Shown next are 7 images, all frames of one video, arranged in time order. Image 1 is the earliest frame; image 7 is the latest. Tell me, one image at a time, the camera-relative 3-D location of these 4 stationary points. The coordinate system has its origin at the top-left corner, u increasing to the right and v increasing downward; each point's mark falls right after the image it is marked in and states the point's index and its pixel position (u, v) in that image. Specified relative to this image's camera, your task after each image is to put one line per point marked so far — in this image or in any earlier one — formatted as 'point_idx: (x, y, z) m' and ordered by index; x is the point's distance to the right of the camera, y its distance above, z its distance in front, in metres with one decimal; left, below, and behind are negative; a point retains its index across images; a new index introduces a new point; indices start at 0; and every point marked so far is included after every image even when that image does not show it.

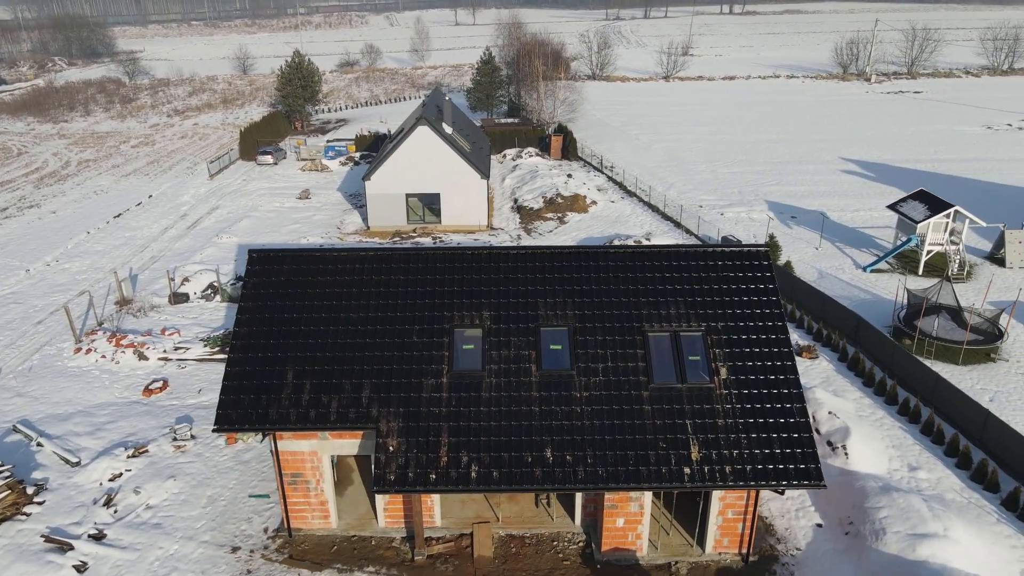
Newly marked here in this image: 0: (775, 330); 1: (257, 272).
0: (+4.7, -0.8, +13.0) m
1: (-4.8, +0.3, +13.7) m
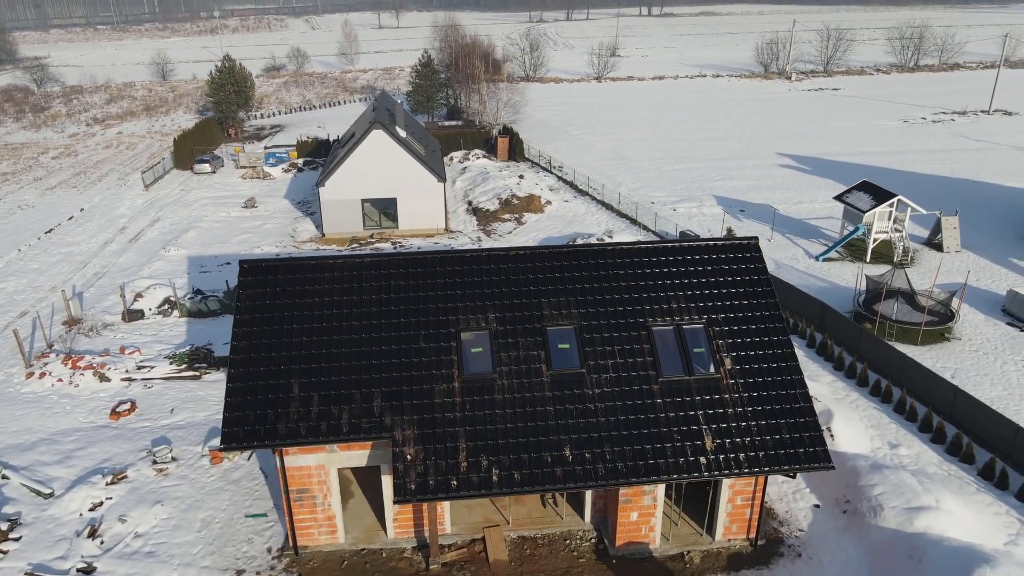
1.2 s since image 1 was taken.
0: (+4.8, -0.6, +13.4) m
1: (-4.7, +0.1, +13.2) m
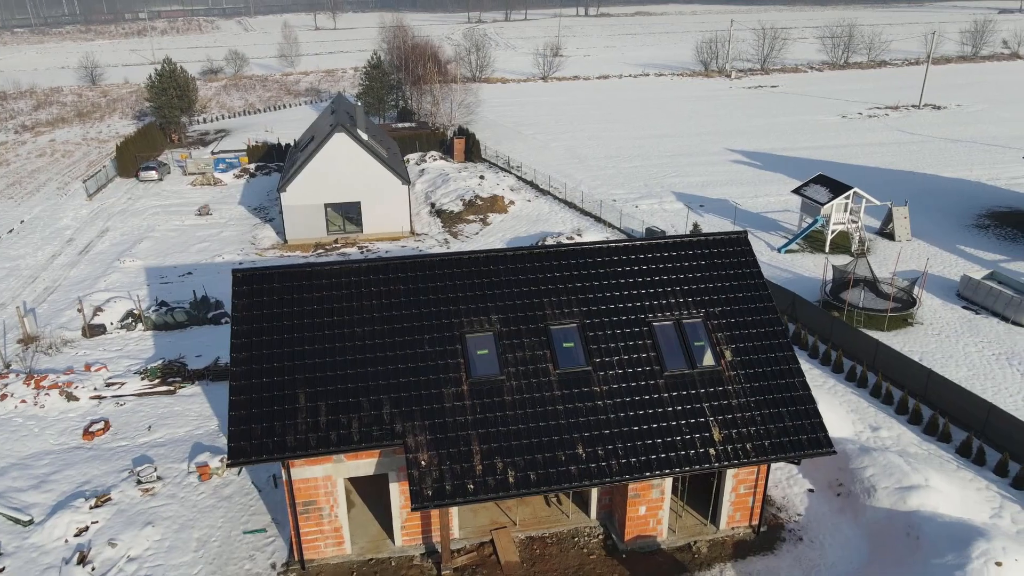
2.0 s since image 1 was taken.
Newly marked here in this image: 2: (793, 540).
0: (+4.8, -0.5, +13.7) m
1: (-4.7, -0.1, +12.8) m
2: (+5.2, -4.7, +13.5) m
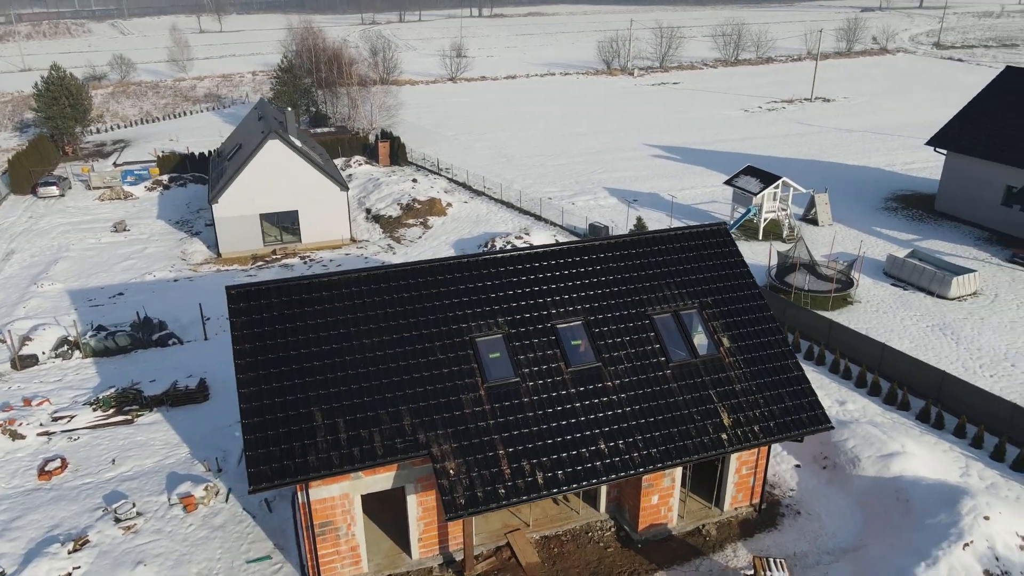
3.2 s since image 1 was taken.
0: (+4.8, -0.2, +14.3) m
1: (-4.5, -0.4, +12.2) m
2: (+5.4, -4.4, +14.1) m
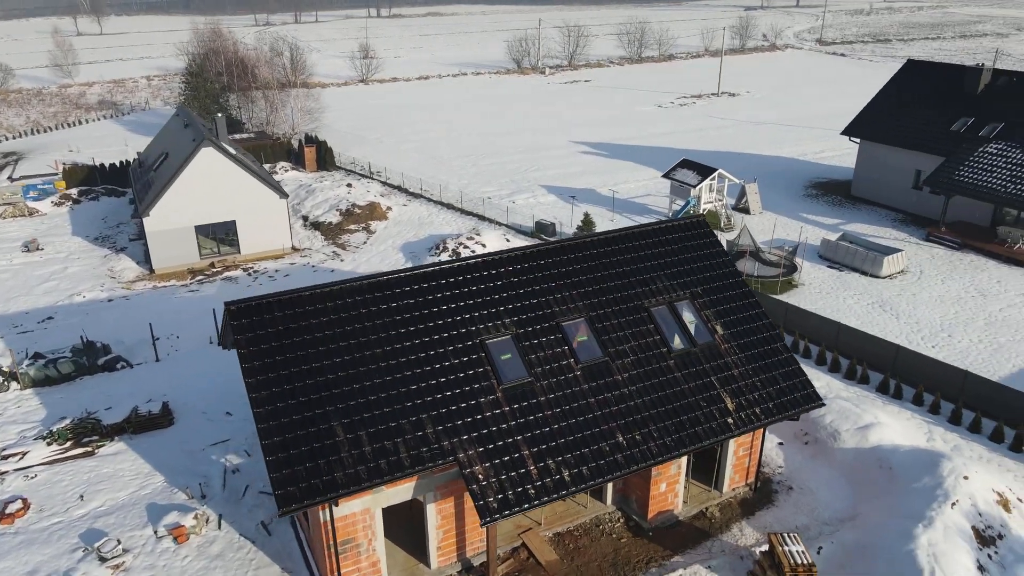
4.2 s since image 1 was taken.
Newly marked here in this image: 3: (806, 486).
0: (+4.7, 0.0, +14.9) m
1: (-4.3, -0.6, +11.6) m
2: (+5.6, -4.1, +14.8) m
3: (+6.0, -4.0, +14.8) m
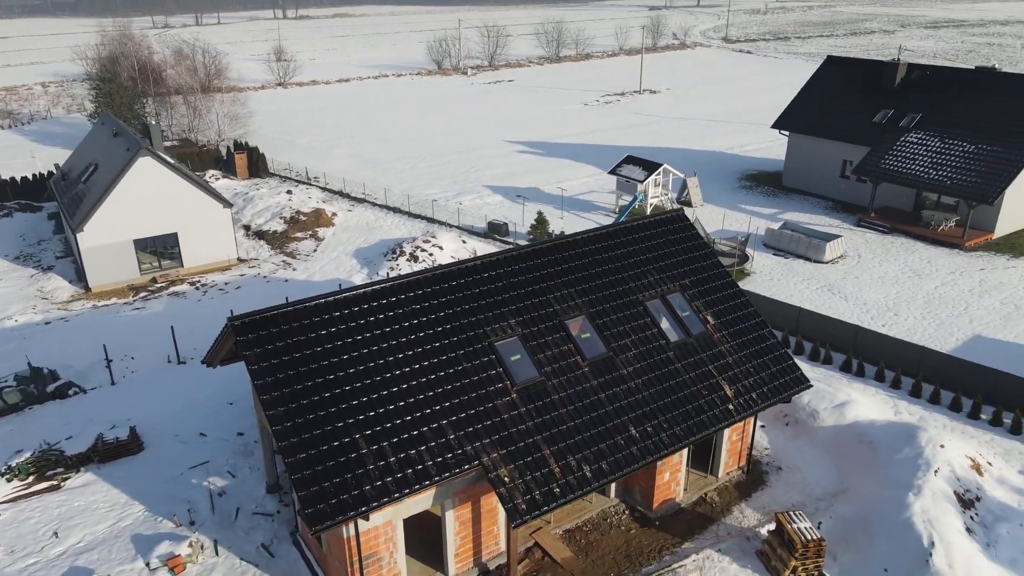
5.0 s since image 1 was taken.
0: (+4.5, +0.2, +15.4) m
1: (-4.0, -0.8, +11.2) m
2: (+5.6, -3.9, +15.4) m
3: (+6.0, -3.8, +15.5) m
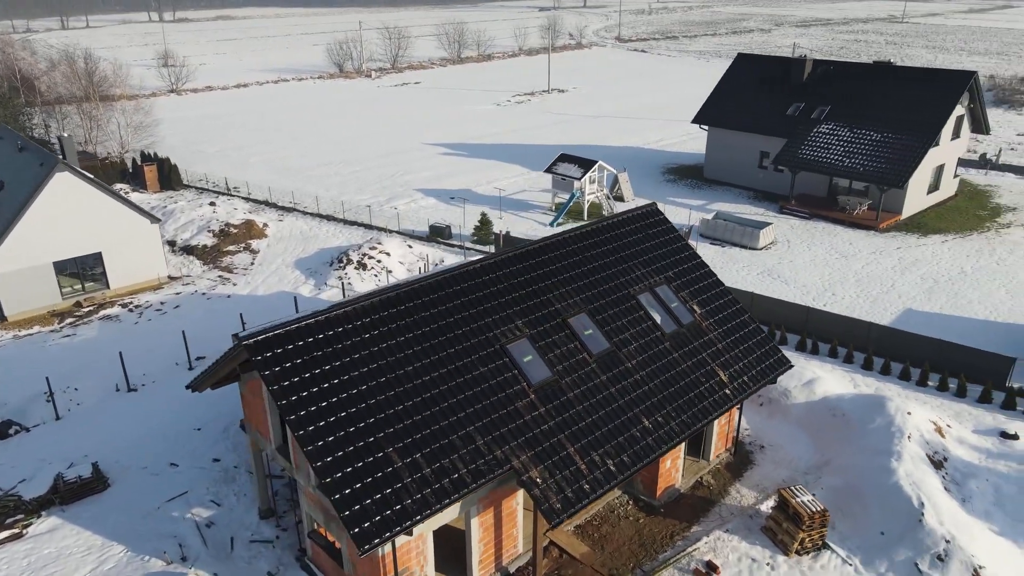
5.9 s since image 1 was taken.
0: (+4.2, +0.4, +16.0) m
1: (-3.6, -1.1, +10.6) m
2: (+5.5, -3.6, +16.1) m
3: (+5.9, -3.5, +16.2) m
